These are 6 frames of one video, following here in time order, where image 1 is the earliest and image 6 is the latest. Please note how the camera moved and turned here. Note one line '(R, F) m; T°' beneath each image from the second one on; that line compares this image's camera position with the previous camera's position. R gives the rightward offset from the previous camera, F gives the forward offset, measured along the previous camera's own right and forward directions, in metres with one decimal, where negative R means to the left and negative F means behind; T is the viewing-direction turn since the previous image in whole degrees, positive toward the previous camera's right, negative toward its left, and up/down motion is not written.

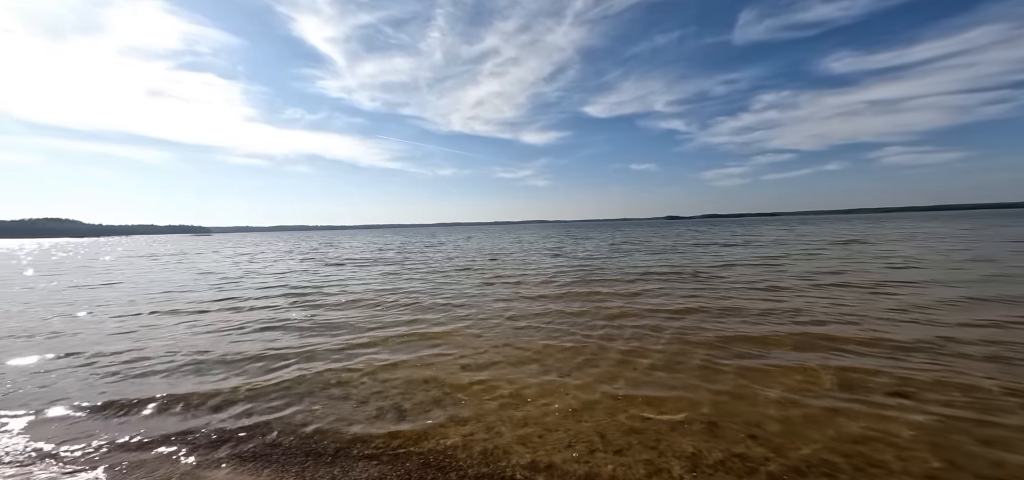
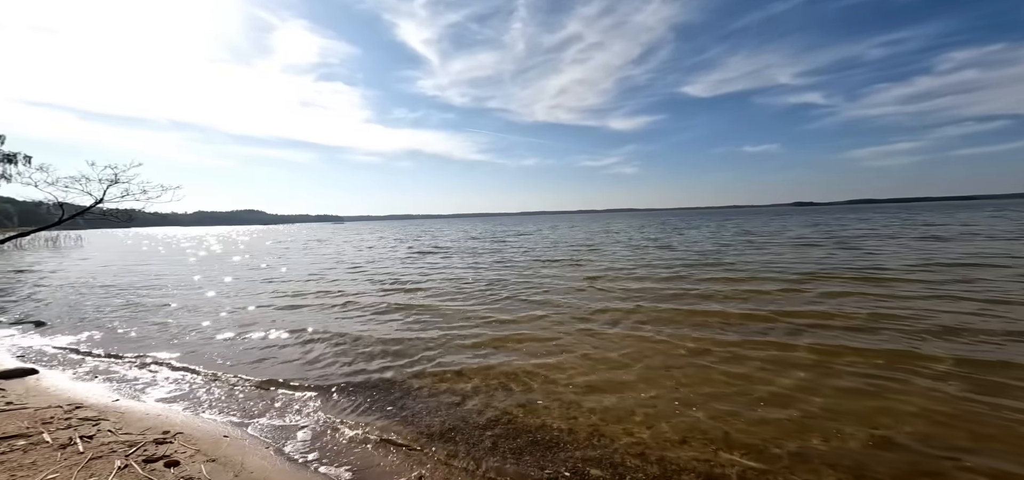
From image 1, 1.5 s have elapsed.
(-0.2, 0.0) m; -13°
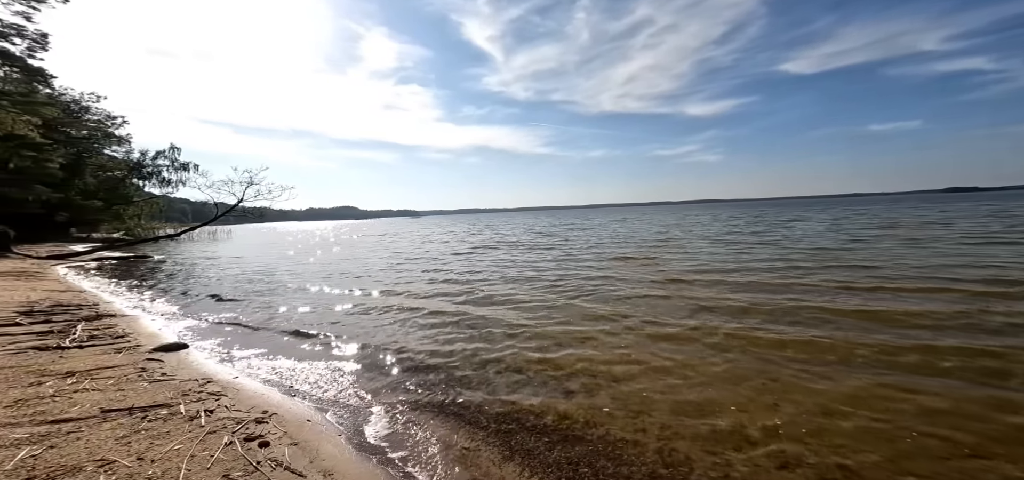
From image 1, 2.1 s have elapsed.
(+0.1, 0.0) m; -9°
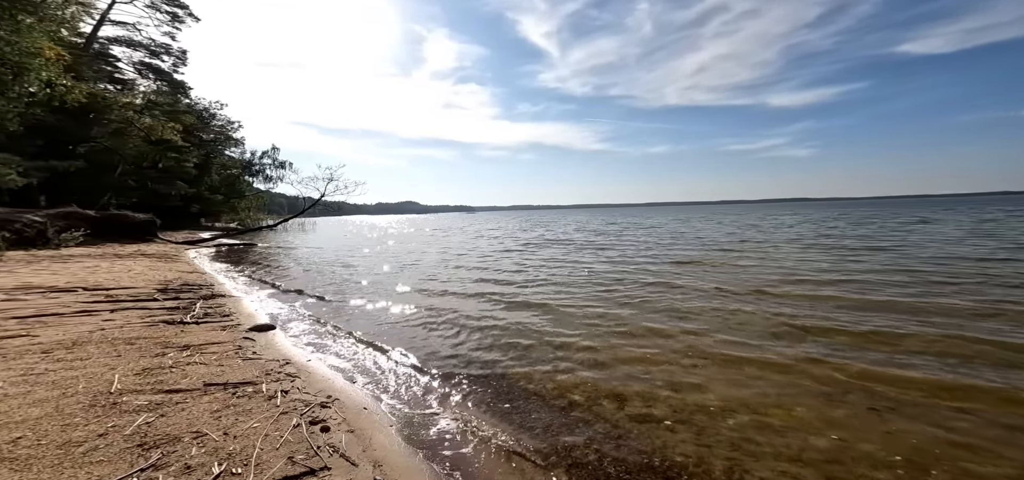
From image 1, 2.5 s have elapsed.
(+0.1, 0.0) m; -8°
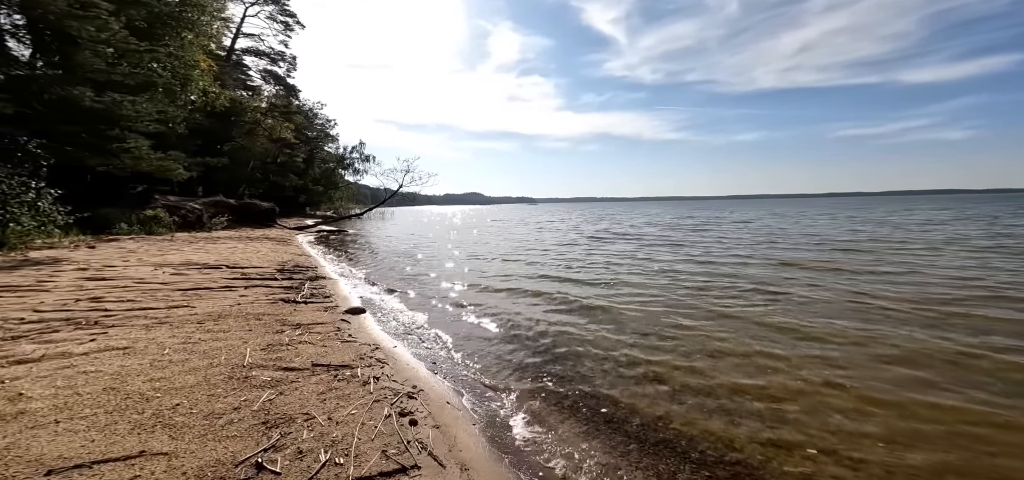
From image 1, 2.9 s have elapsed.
(-0.1, +0.1) m; -11°
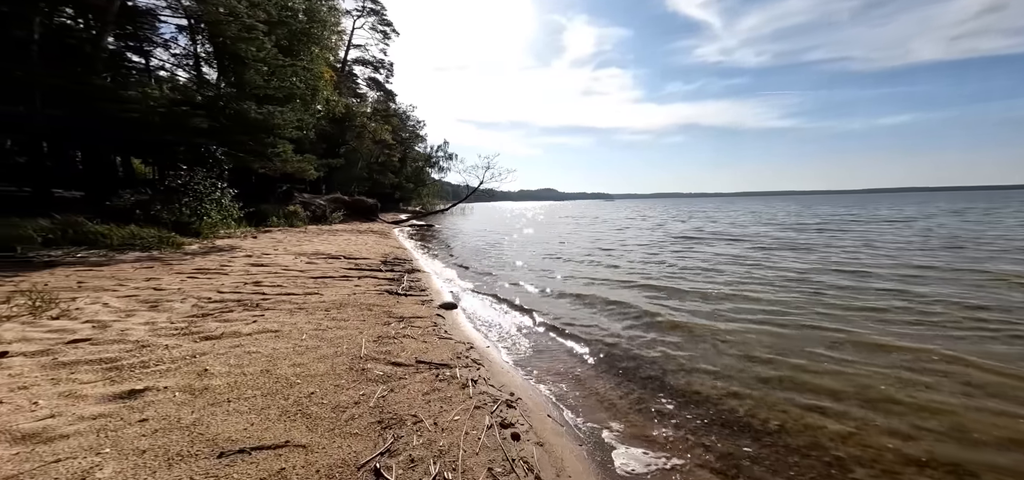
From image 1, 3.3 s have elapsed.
(-0.2, +0.1) m; -12°
